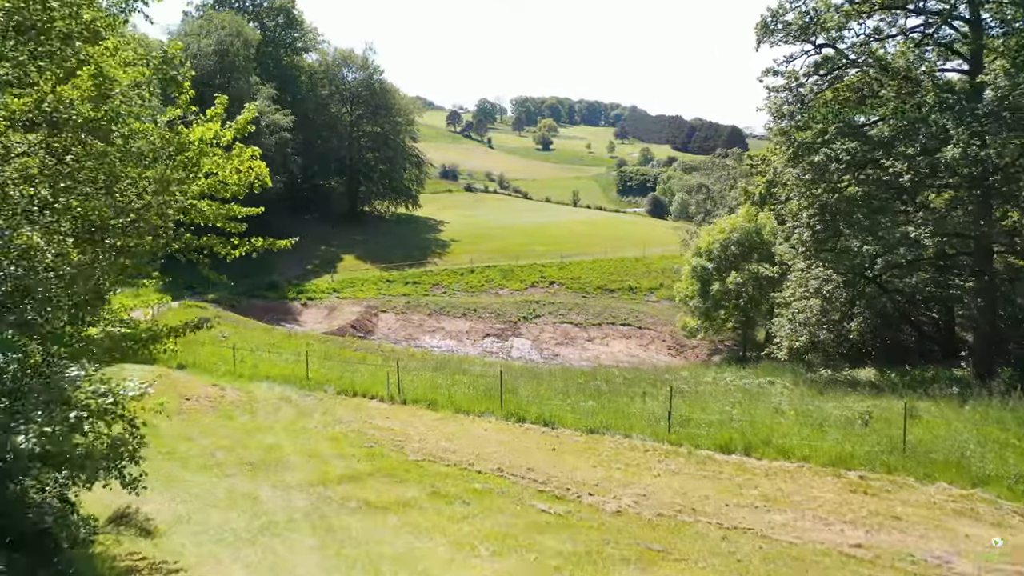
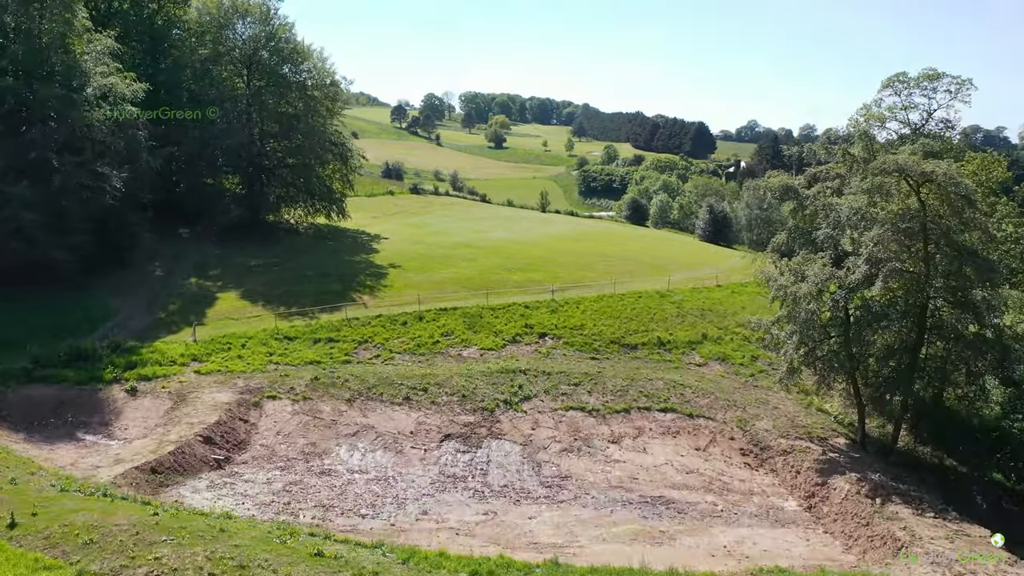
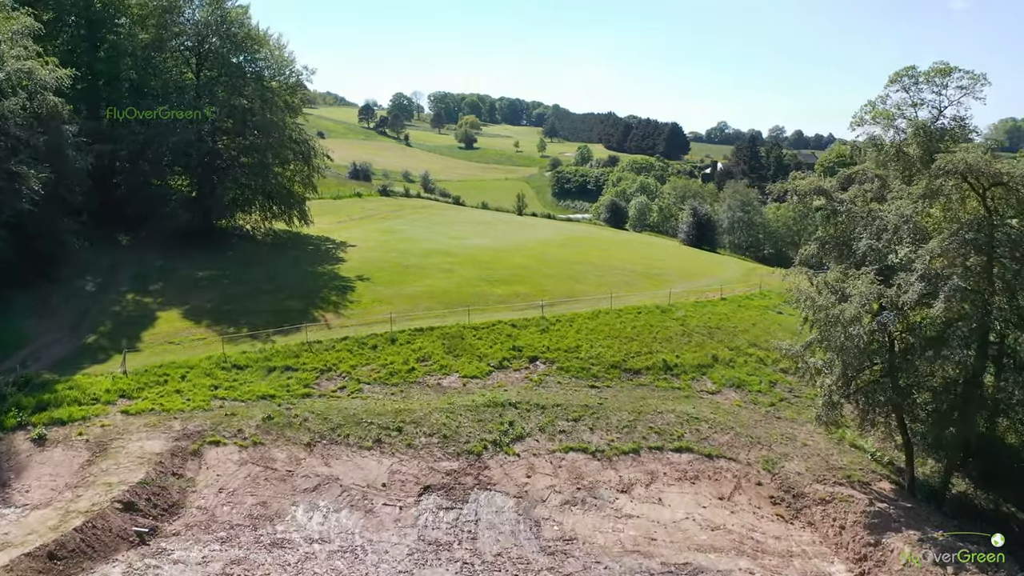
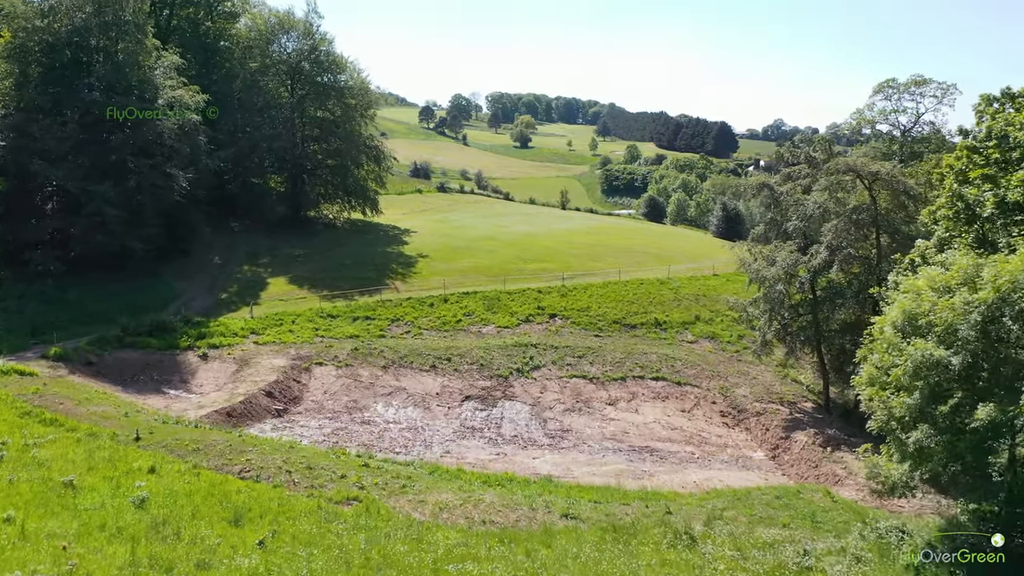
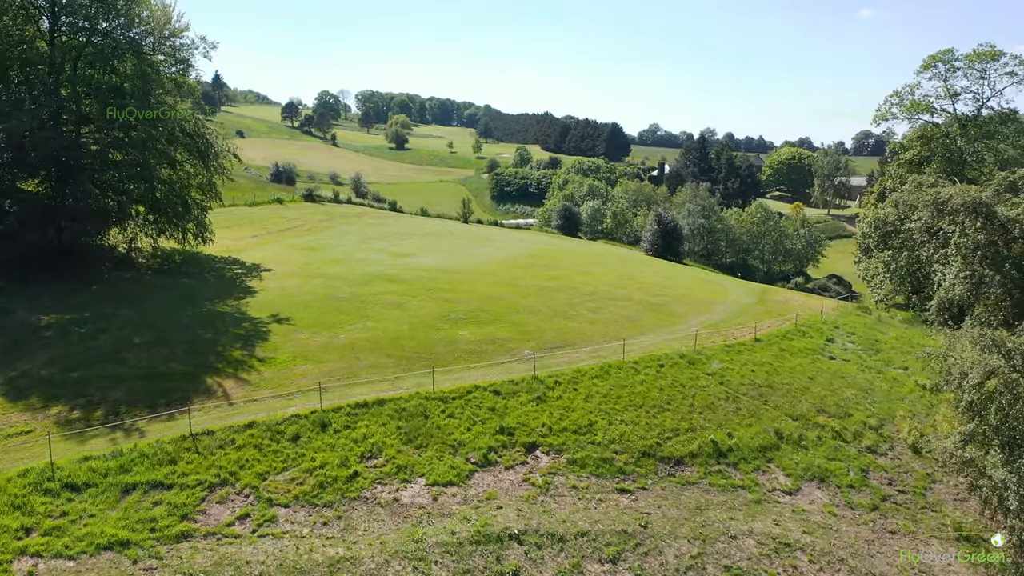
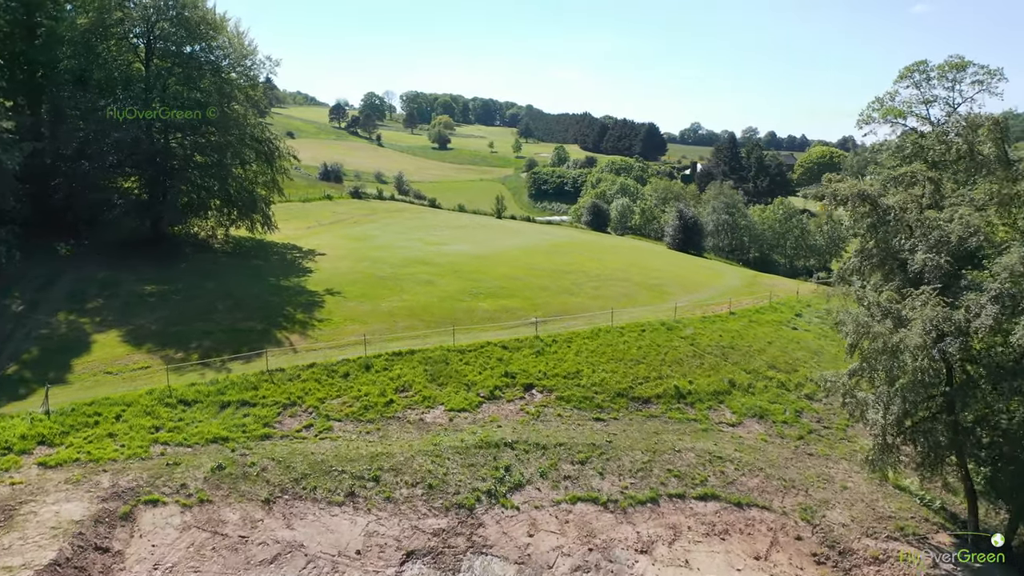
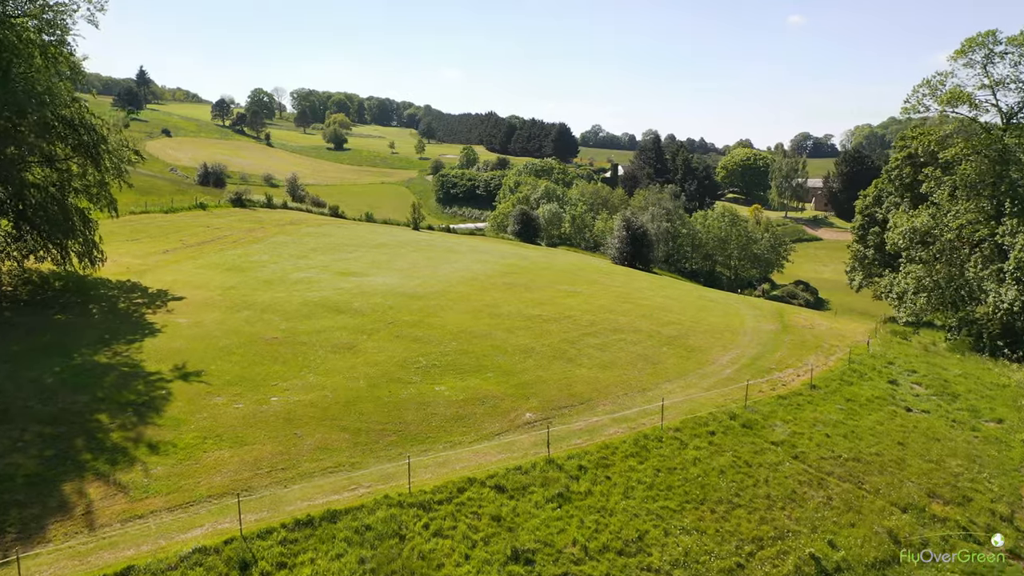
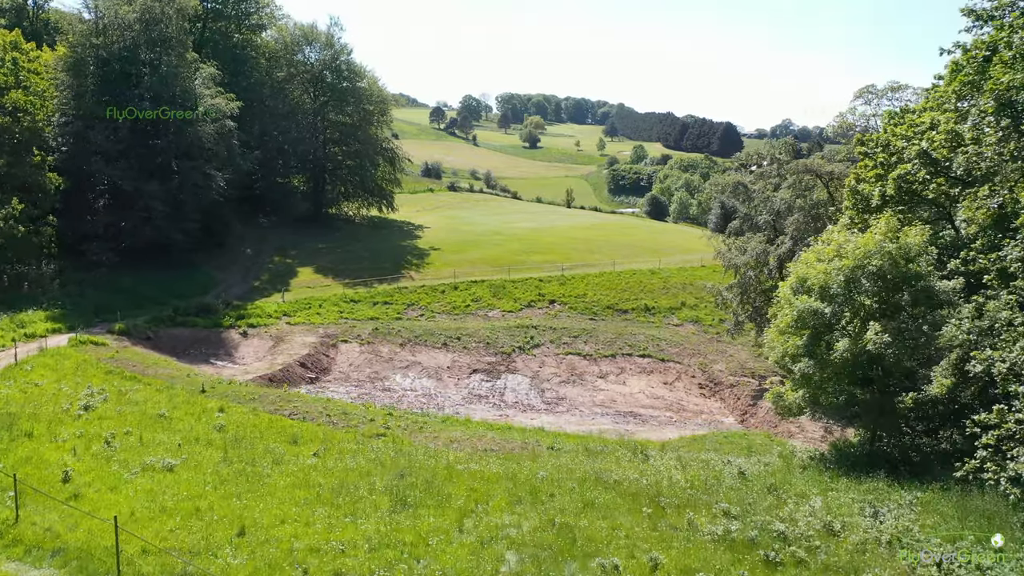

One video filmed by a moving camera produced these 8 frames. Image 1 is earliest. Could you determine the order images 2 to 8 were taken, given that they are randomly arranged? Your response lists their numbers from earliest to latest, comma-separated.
8, 4, 2, 3, 6, 5, 7
